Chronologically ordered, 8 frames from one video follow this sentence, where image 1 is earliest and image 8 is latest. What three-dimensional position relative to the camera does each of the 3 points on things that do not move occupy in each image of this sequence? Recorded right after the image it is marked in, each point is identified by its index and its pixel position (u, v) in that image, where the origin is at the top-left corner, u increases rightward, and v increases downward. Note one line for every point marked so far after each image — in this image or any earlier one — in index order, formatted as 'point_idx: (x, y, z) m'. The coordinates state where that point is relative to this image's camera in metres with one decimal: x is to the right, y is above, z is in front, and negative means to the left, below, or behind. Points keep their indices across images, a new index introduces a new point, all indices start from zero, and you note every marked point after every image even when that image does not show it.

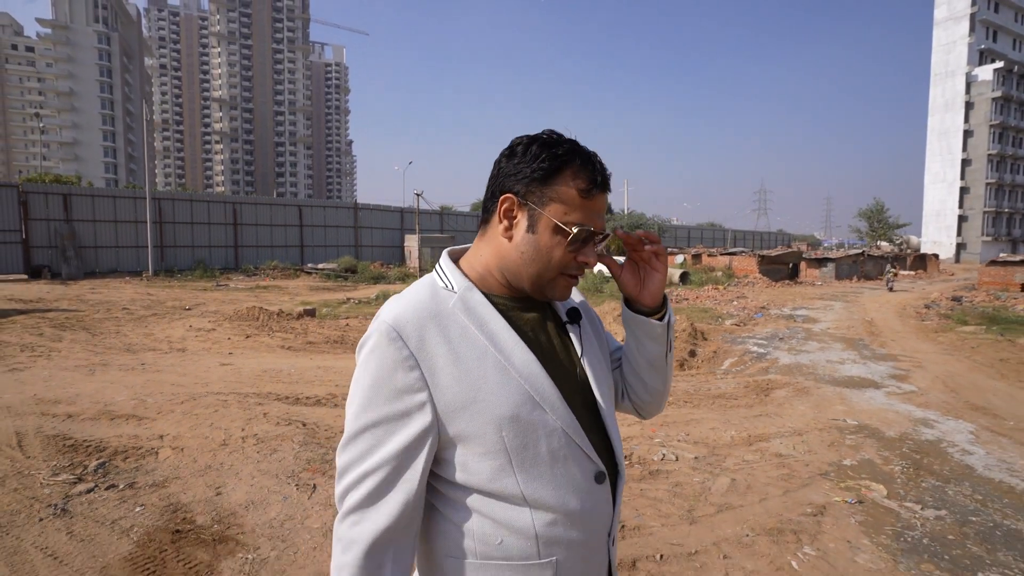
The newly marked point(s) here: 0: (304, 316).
0: (-5.8, -0.8, +13.6) m
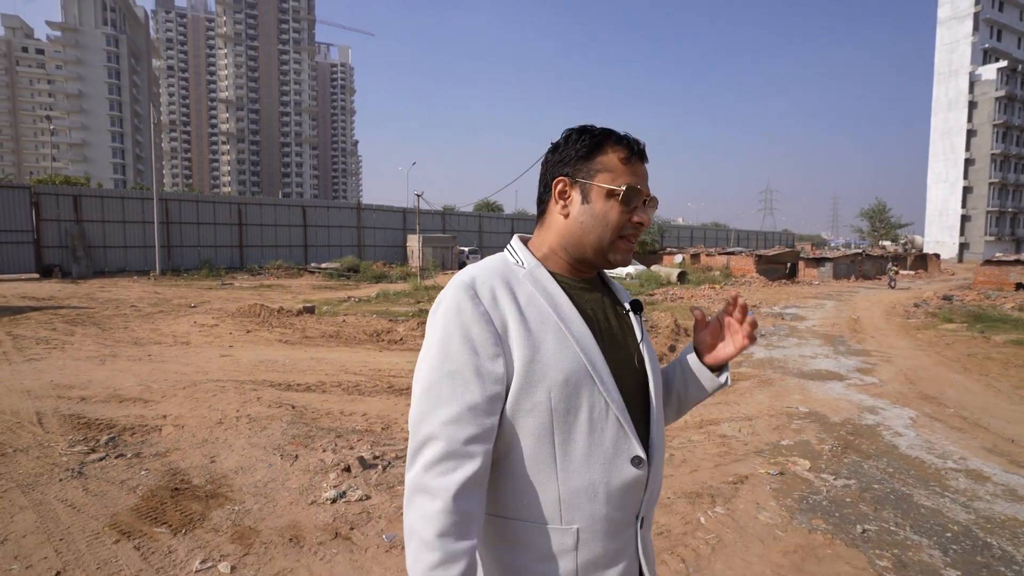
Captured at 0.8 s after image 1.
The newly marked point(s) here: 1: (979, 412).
0: (-6.0, -0.7, +14.2) m
1: (+6.3, -1.7, +6.7) m
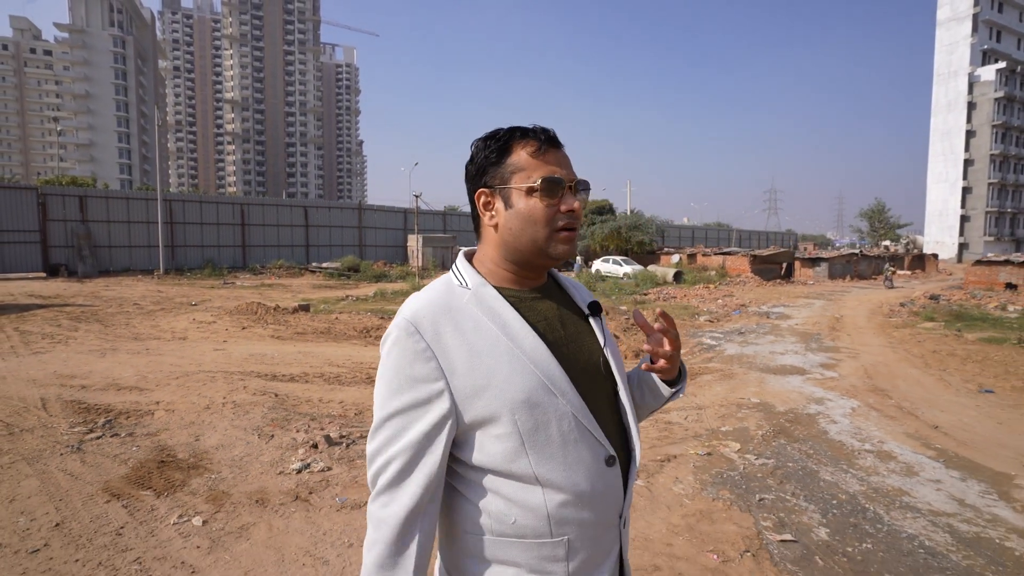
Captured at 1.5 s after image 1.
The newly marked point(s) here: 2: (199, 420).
0: (-6.4, -0.7, +14.7) m
1: (+5.9, -1.7, +7.1) m
2: (-3.4, -1.4, +5.2) m
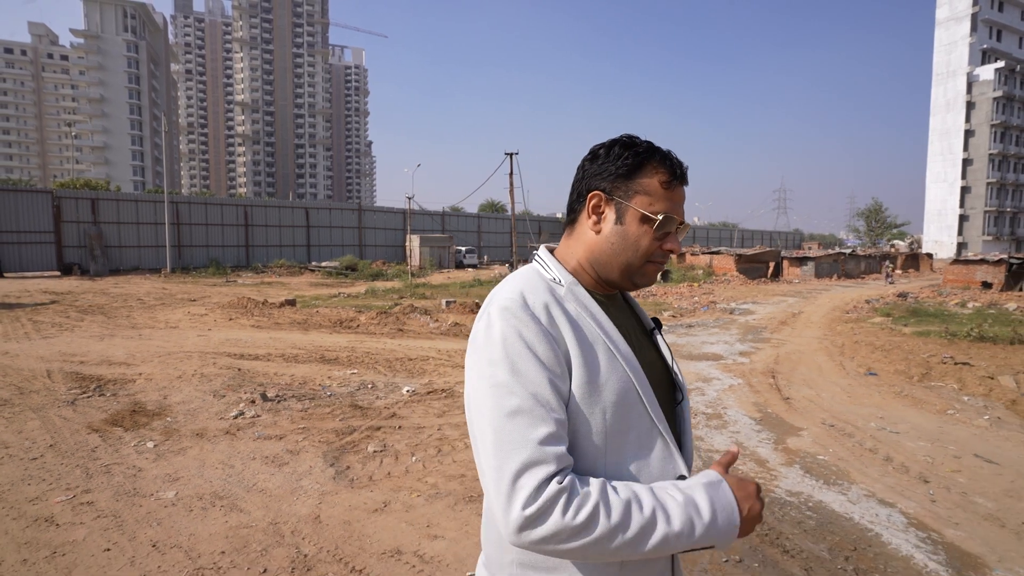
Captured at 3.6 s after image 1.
0: (-7.4, -0.5, +16.1) m
1: (+4.7, -1.6, +8.2) m
2: (-4.6, -1.3, +6.5) m
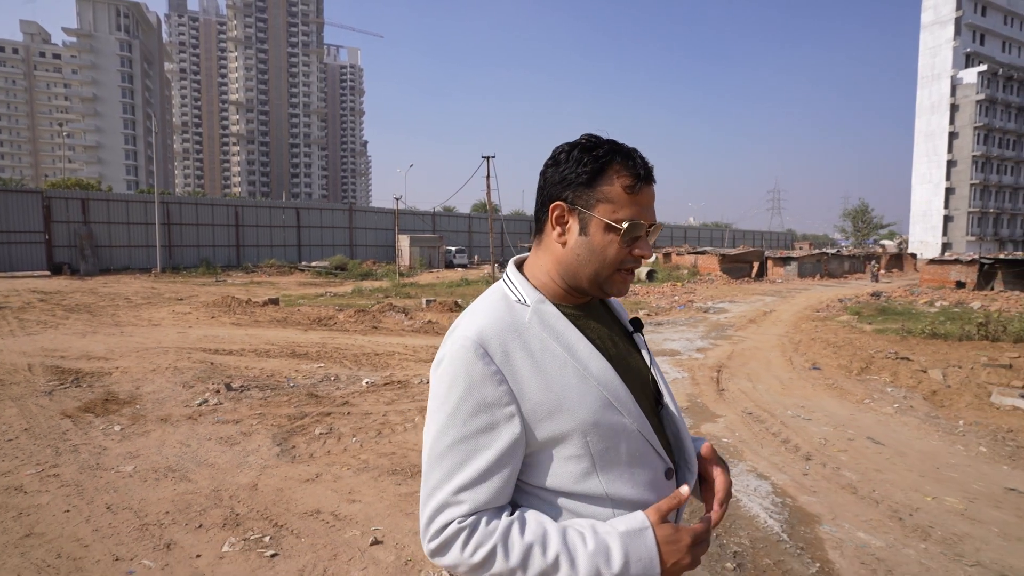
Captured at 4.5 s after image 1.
0: (-8.2, -0.5, +16.5) m
1: (+4.0, -1.6, +8.7) m
2: (-5.3, -1.3, +7.0) m
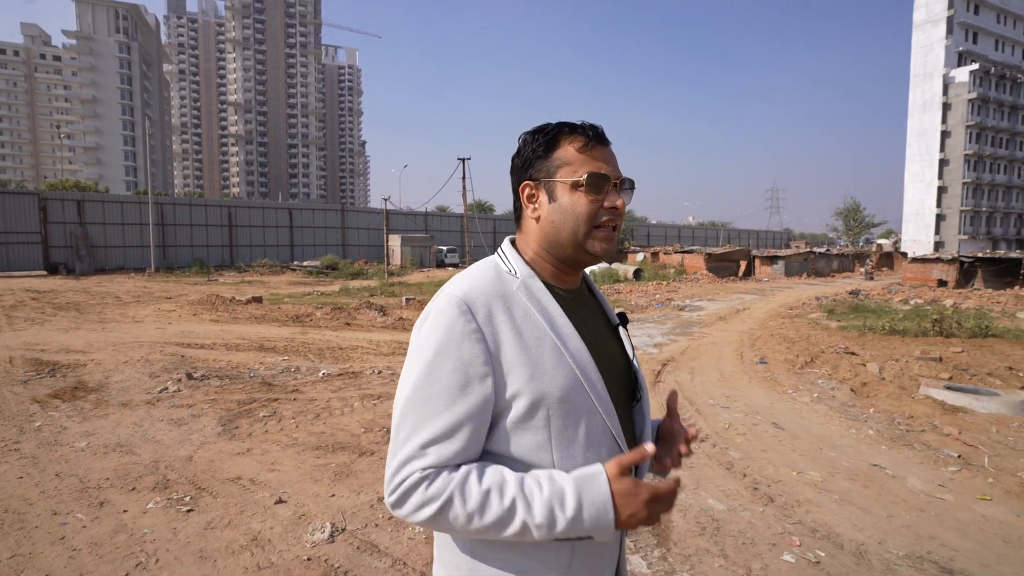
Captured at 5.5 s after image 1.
0: (-9.0, -0.5, +17.0) m
1: (+3.2, -1.5, +9.2) m
2: (-6.1, -1.2, +7.5) m
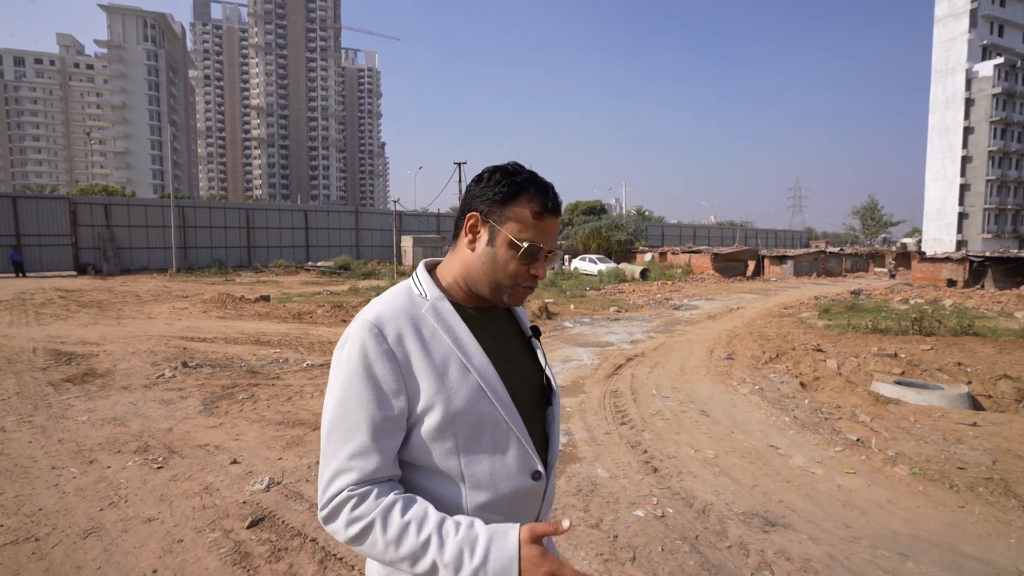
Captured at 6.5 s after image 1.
0: (-9.2, -0.4, +18.0) m
1: (+2.7, -1.5, +9.7) m
2: (-6.7, -1.2, +8.4) m
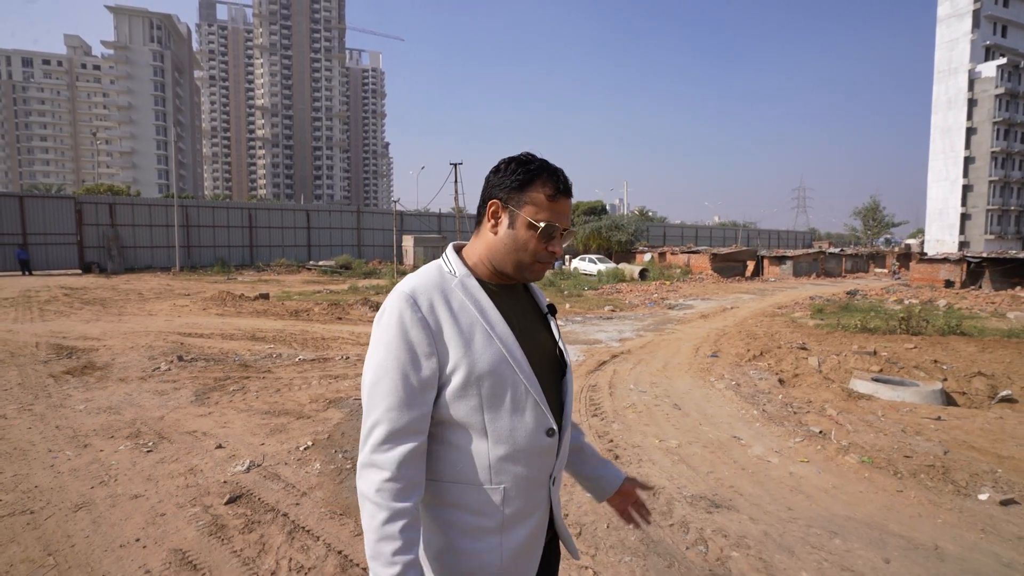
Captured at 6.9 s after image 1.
0: (-9.4, -0.4, +18.3) m
1: (+2.4, -1.5, +10.0) m
2: (-7.0, -1.1, +8.7) m
